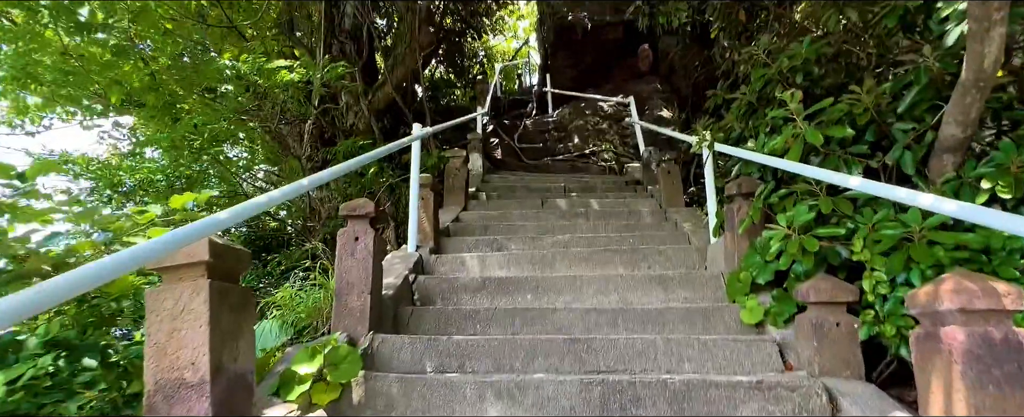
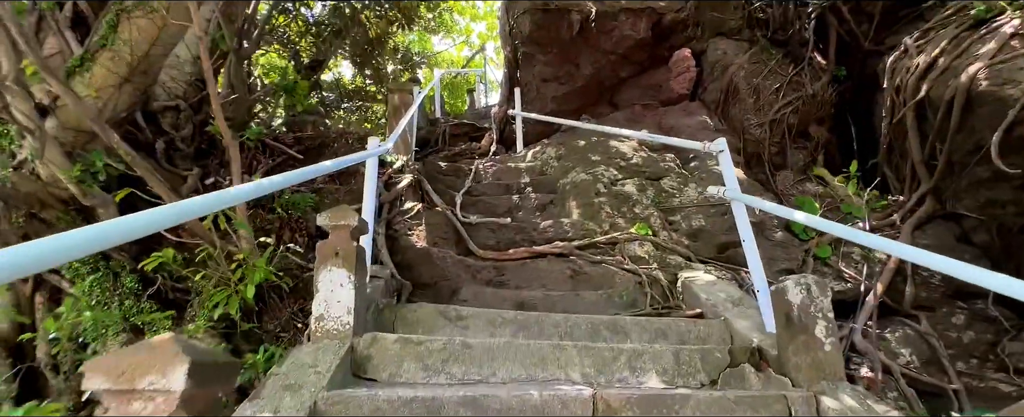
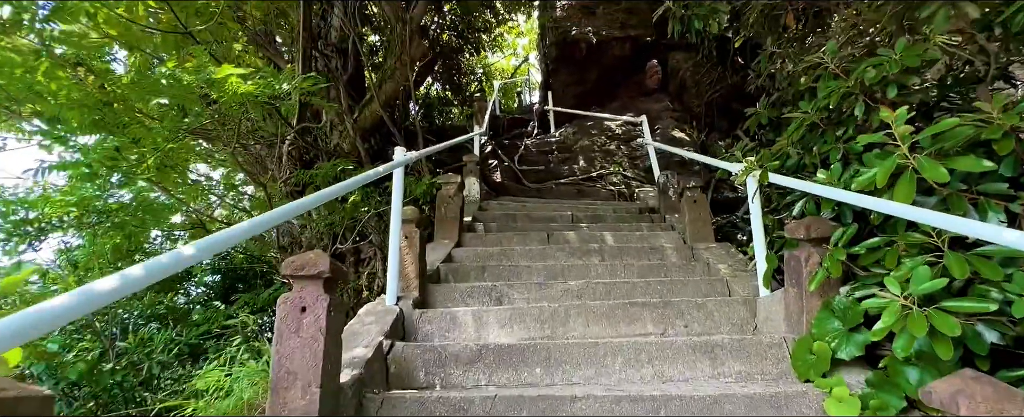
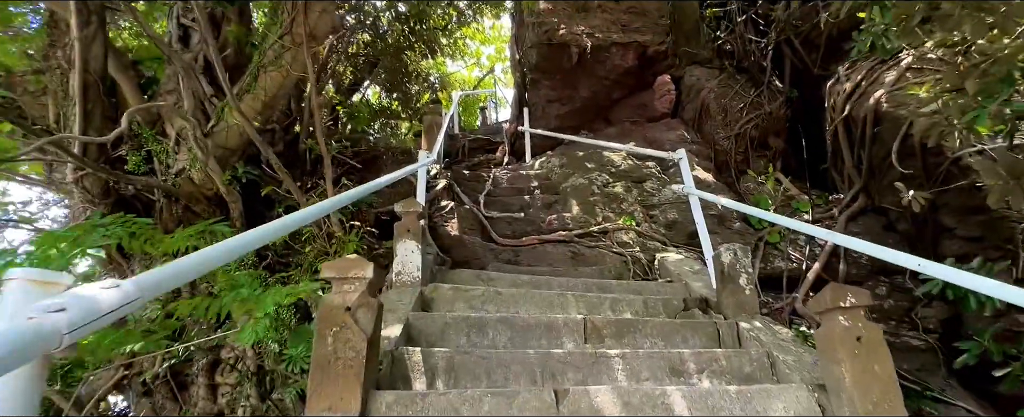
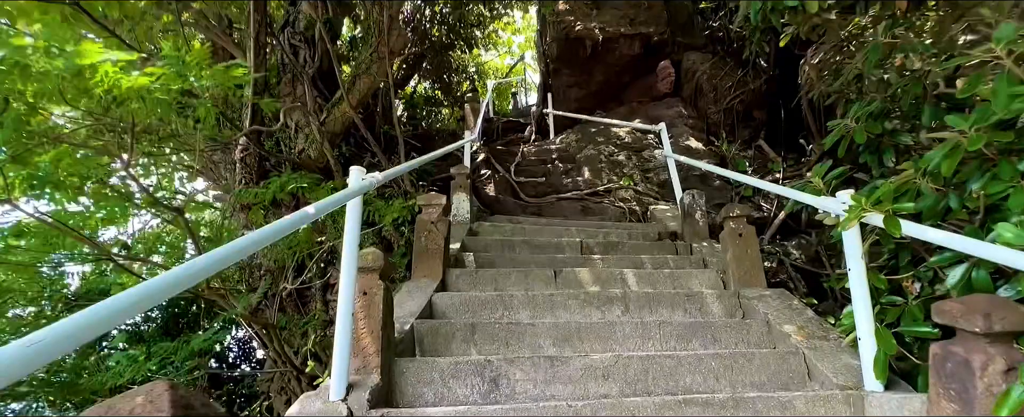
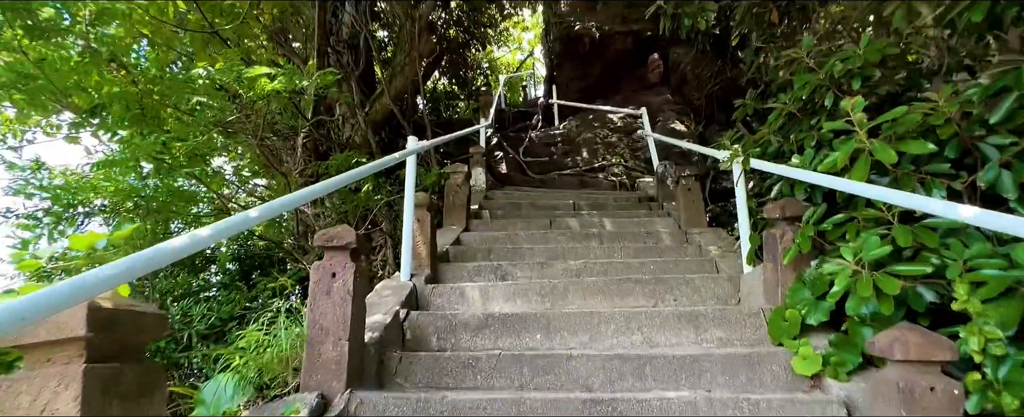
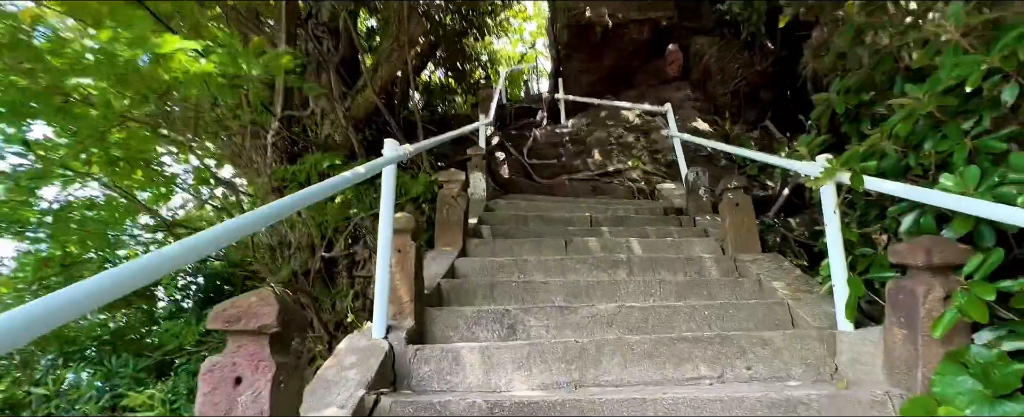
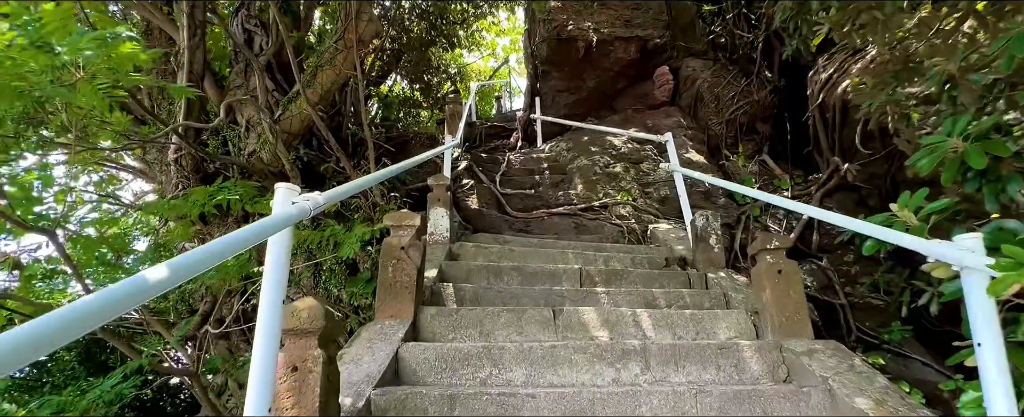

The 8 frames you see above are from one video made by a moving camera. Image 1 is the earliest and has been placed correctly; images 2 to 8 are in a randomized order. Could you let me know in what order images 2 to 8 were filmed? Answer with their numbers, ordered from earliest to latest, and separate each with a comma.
6, 3, 7, 5, 8, 4, 2
